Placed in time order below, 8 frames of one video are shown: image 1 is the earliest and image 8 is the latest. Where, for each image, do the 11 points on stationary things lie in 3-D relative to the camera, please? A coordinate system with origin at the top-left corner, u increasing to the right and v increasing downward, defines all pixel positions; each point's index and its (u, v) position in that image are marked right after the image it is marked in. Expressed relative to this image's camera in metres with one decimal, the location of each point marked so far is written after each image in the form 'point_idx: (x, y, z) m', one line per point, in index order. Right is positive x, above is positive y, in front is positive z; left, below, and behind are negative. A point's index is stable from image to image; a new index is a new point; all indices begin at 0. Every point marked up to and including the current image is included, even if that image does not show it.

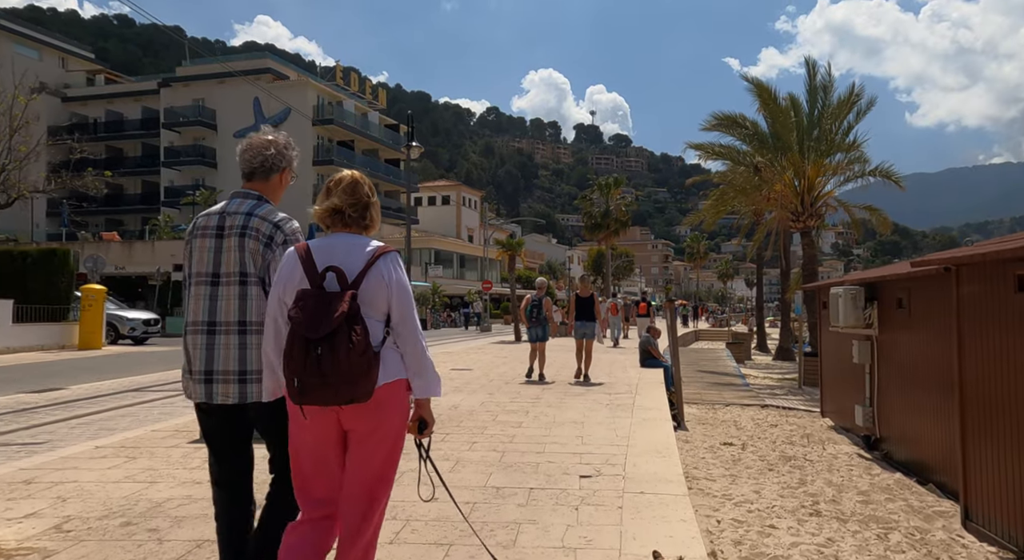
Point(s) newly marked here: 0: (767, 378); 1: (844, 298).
0: (+6.7, -2.6, +17.5) m
1: (+4.5, -0.3, +9.2) m
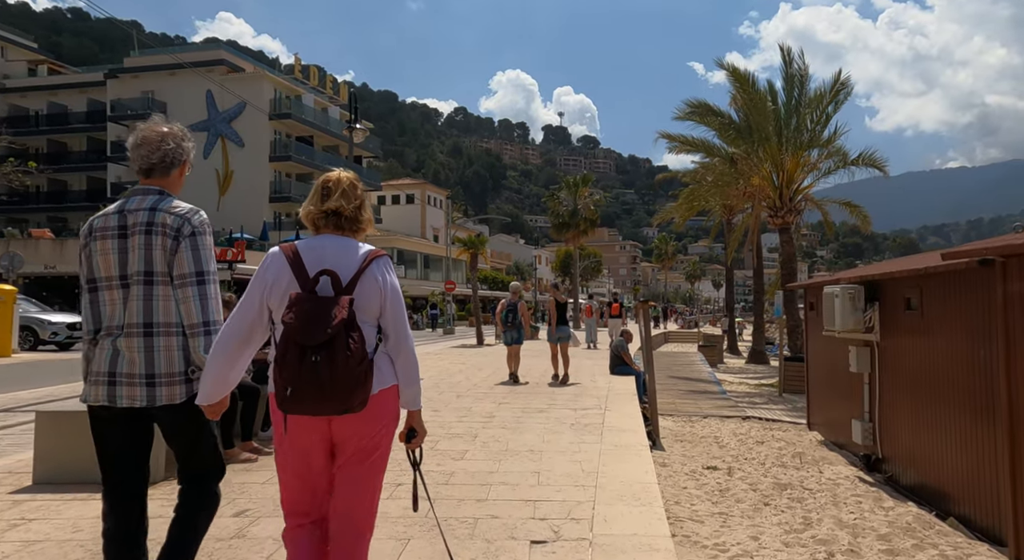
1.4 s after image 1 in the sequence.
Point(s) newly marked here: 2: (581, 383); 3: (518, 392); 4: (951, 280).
0: (+5.7, -2.6, +16.5) m
1: (+3.9, -0.2, +8.1) m
2: (+1.2, -1.7, +11.7) m
3: (+0.1, -1.6, +9.8) m
4: (+4.2, 0.0, +6.4) m
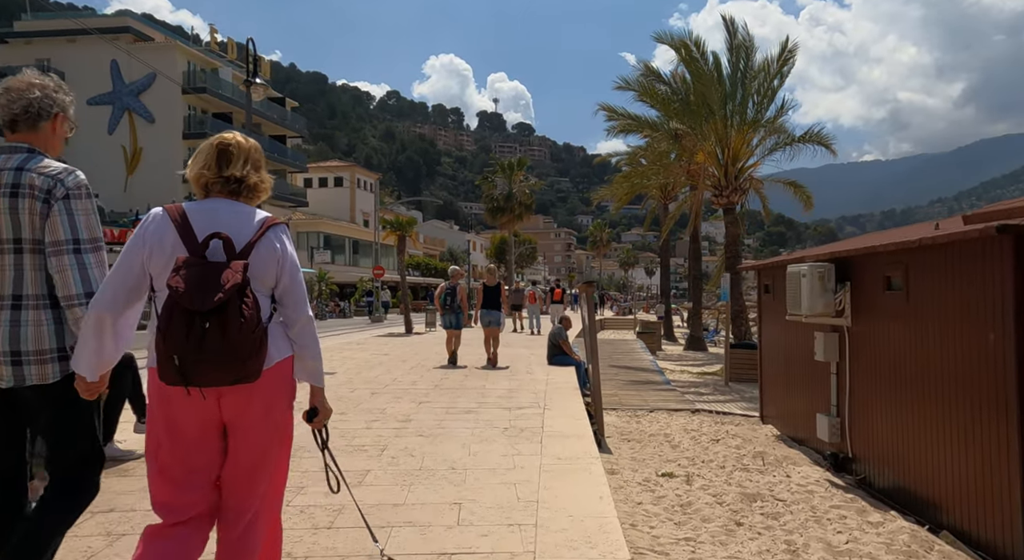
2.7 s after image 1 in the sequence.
0: (+4.1, -2.2, +15.7) m
1: (+3.1, 0.0, +7.1) m
2: (+0.1, -1.4, +10.5) m
3: (-0.8, -1.3, +8.5) m
4: (+3.5, +0.2, +5.5) m
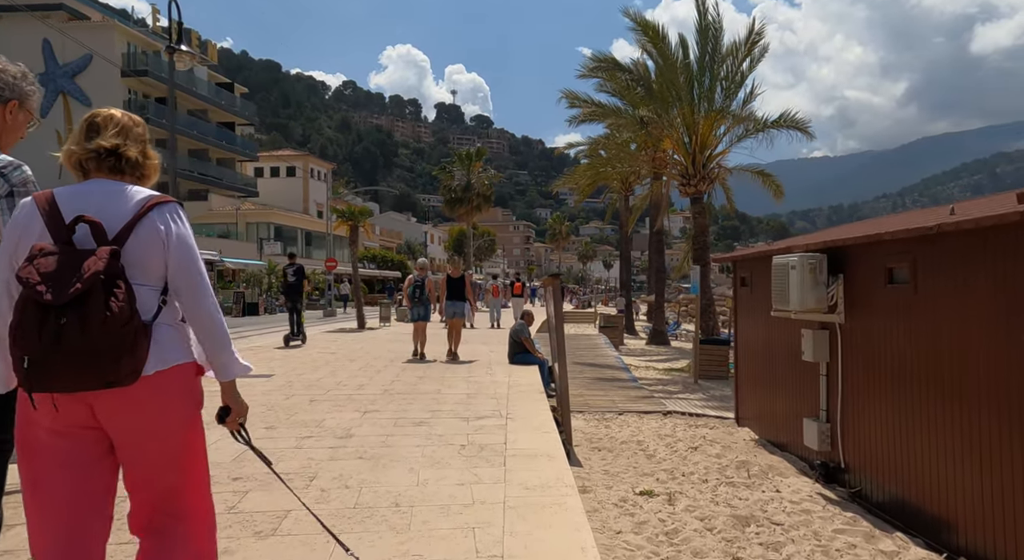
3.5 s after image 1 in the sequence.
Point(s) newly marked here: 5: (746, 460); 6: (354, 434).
0: (+3.2, -2.1, +15.1) m
1: (+2.7, +0.1, +6.5) m
2: (-0.5, -1.3, +9.6) m
3: (-1.3, -1.3, +7.6) m
4: (+3.2, +0.3, +4.8) m
5: (+2.4, -1.9, +7.0) m
6: (-1.3, -1.3, +5.5) m
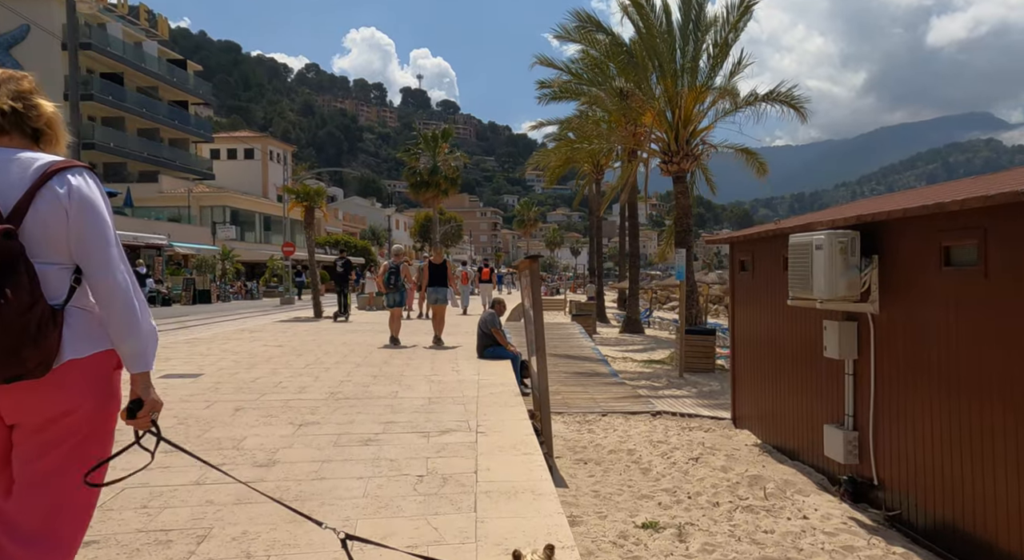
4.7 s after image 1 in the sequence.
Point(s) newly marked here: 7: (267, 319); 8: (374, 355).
0: (+2.5, -1.7, +14.1) m
1: (+2.5, +0.2, +5.4) m
2: (-0.9, -1.1, +8.5) m
3: (-1.6, -1.1, +6.3) m
4: (+3.1, +0.4, +3.8) m
5: (+2.2, -1.7, +6.0) m
6: (-1.5, -1.1, +4.2) m
7: (-6.8, -1.1, +18.8) m
8: (-2.0, -1.1, +9.9) m
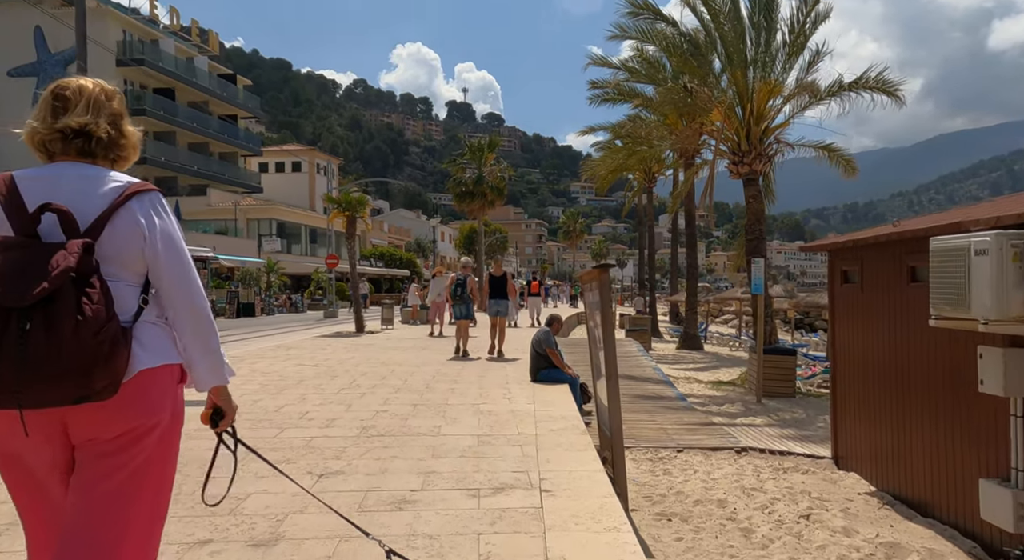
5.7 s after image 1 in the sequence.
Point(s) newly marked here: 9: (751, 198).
0: (+3.5, -2.0, +12.8) m
1: (+3.0, +0.1, +4.2) m
2: (-0.2, -1.3, +7.4) m
3: (-1.1, -1.2, +5.3) m
4: (+3.4, +0.3, +2.5) m
5: (+2.7, -1.8, +4.7) m
6: (-1.1, -1.2, +3.2) m
7: (-5.5, -1.4, +18.2) m
8: (-1.3, -1.3, +8.9) m
9: (+4.7, +1.6, +13.5) m
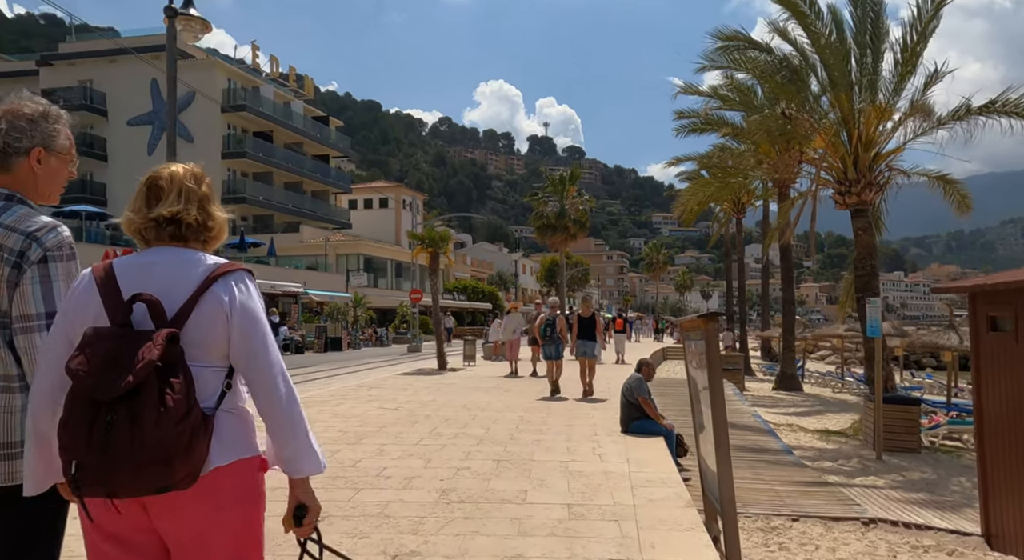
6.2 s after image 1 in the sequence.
0: (+5.1, -2.7, +11.7) m
1: (+3.5, -0.2, +3.3) m
2: (+0.7, -1.7, +6.8) m
3: (-0.4, -1.6, +4.9) m
4: (+3.7, +0.1, +1.6) m
5: (+3.2, -2.1, +3.8) m
6: (-0.7, -1.5, +2.8) m
7: (-3.2, -2.4, +18.1) m
8: (-0.2, -1.8, +8.4) m
9: (+6.3, +0.9, +12.4) m
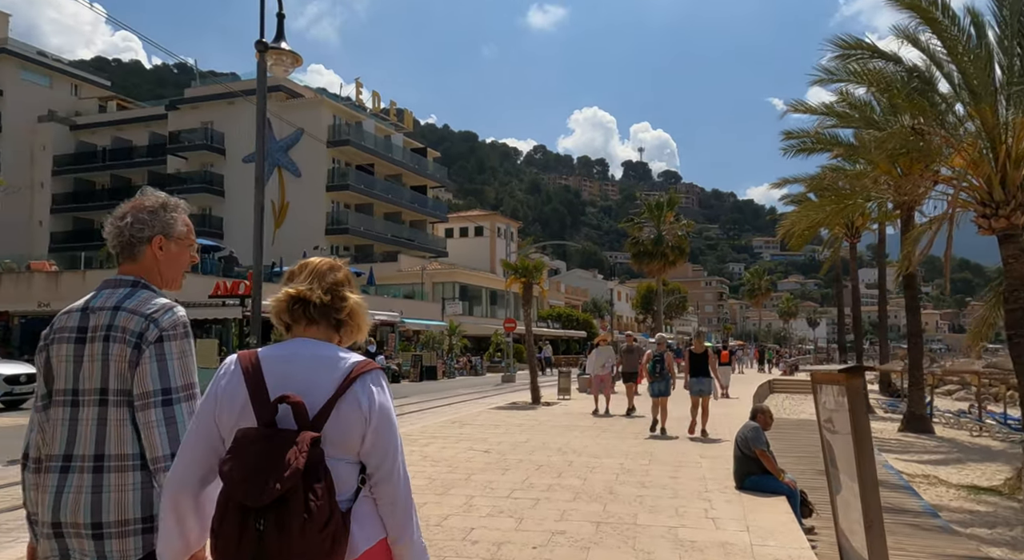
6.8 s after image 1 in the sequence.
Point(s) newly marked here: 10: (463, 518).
0: (+6.6, -3.2, +10.2) m
1: (+3.9, -0.4, +2.2) m
2: (+1.6, -2.1, +6.0) m
3: (+0.2, -1.9, +4.3) m
4: (+3.9, 0.0, +0.5) m
5: (+3.7, -2.4, +2.7) m
6: (-0.3, -1.7, +2.2) m
7: (-0.7, -3.2, +17.7) m
8: (+1.0, -2.2, +7.7) m
9: (+7.9, +0.3, +10.8) m
10: (-0.4, -2.0, +5.6) m
